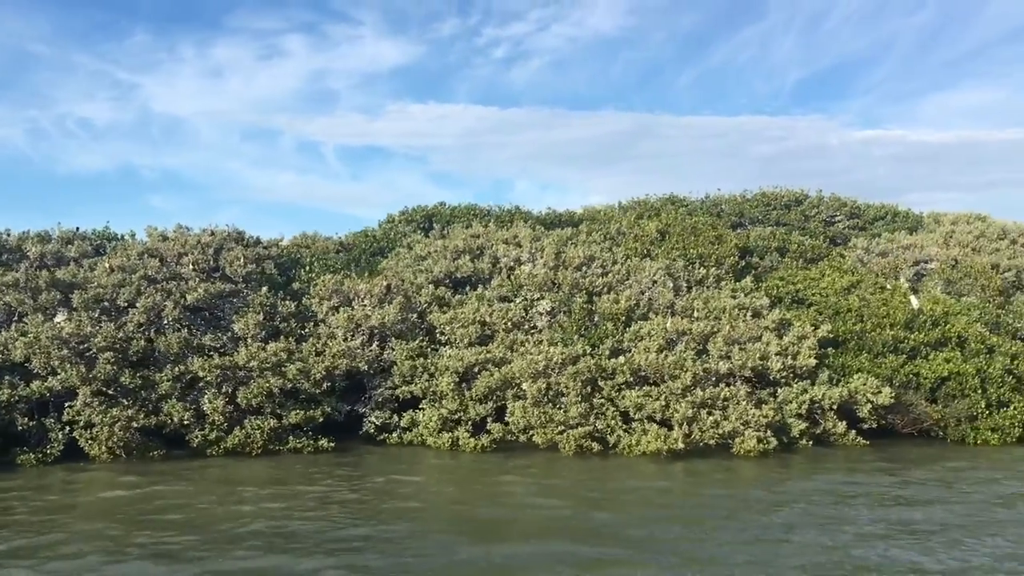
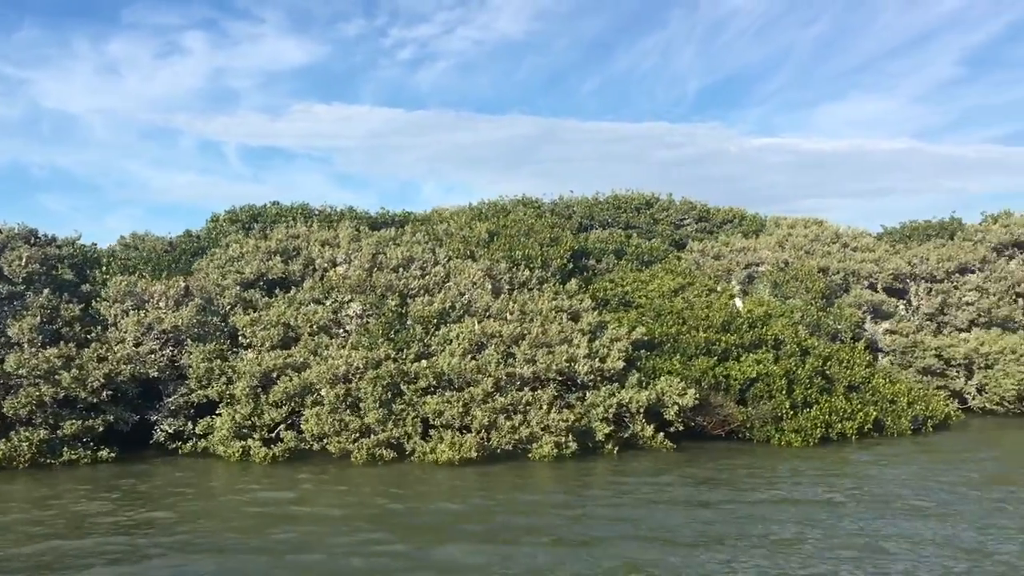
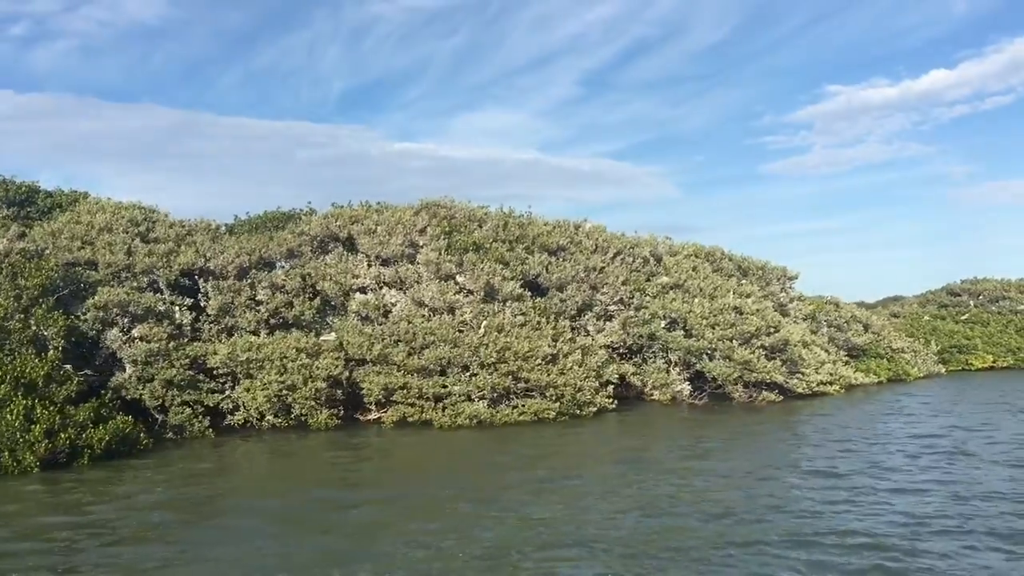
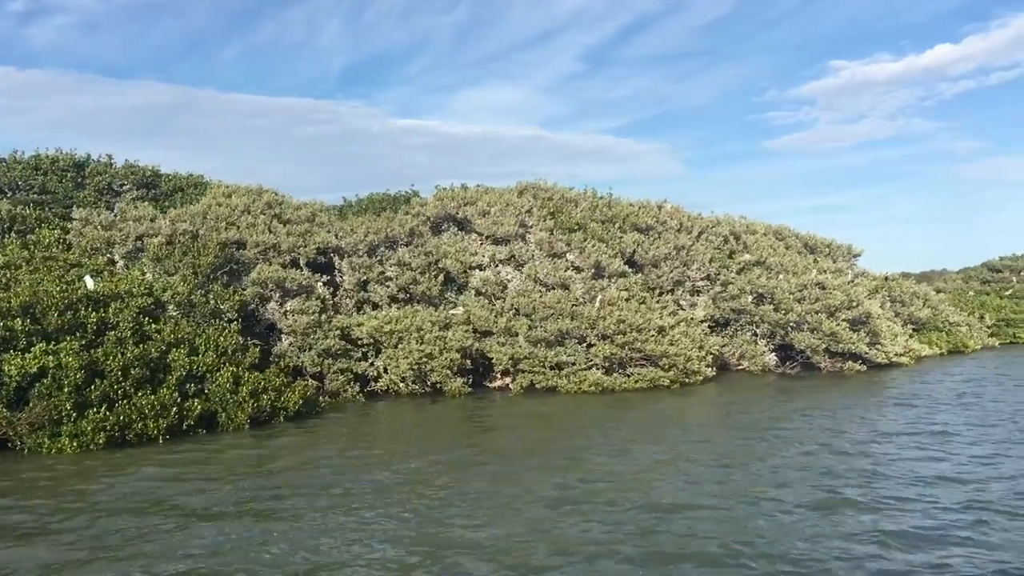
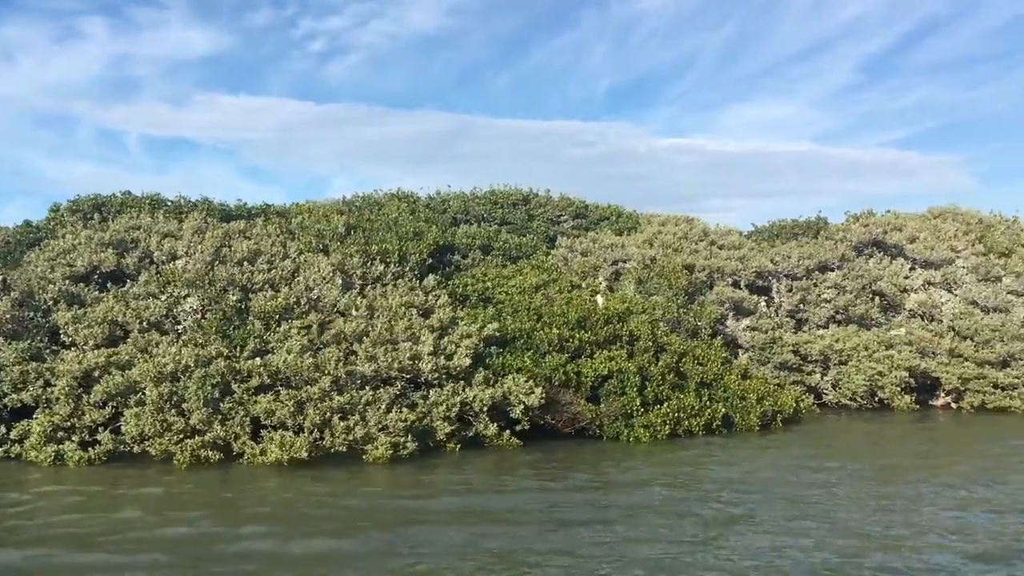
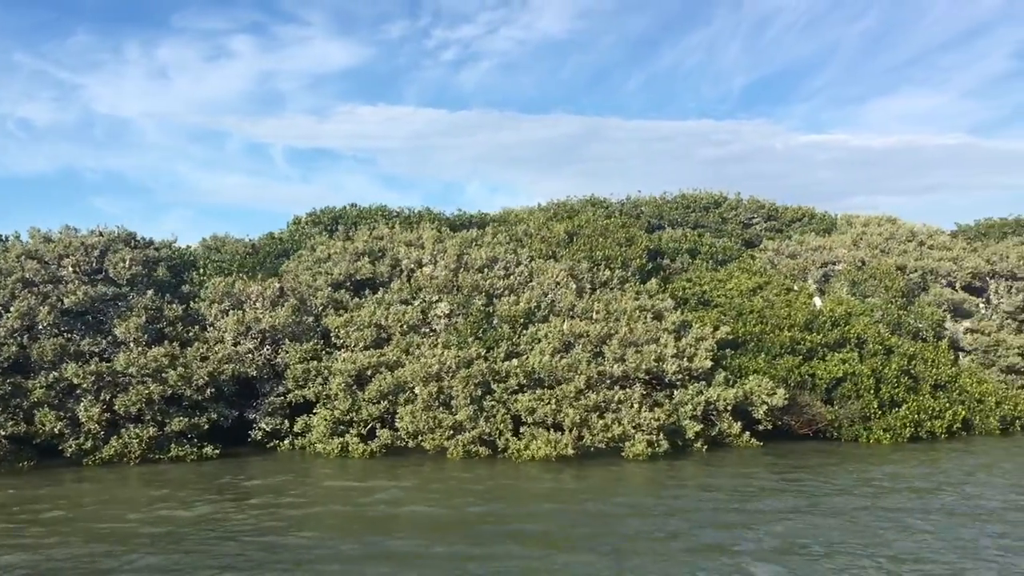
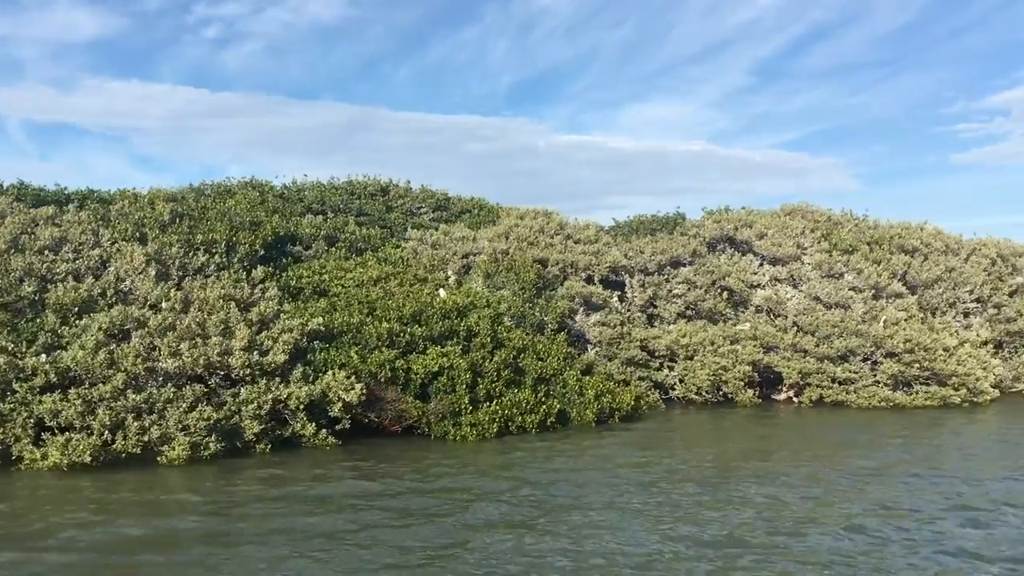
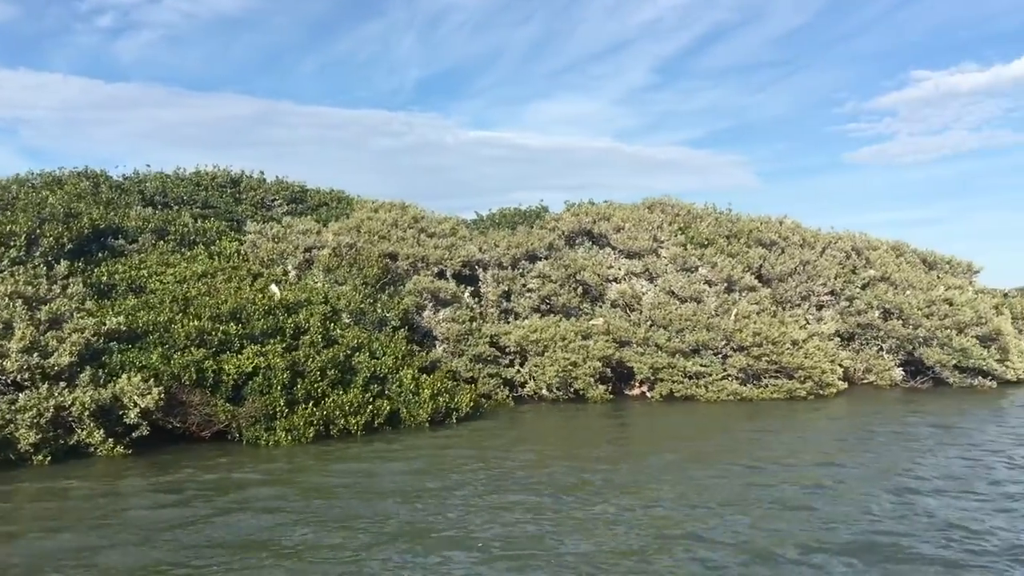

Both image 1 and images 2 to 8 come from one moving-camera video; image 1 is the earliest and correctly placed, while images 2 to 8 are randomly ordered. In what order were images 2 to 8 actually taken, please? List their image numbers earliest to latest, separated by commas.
6, 2, 5, 7, 8, 4, 3
